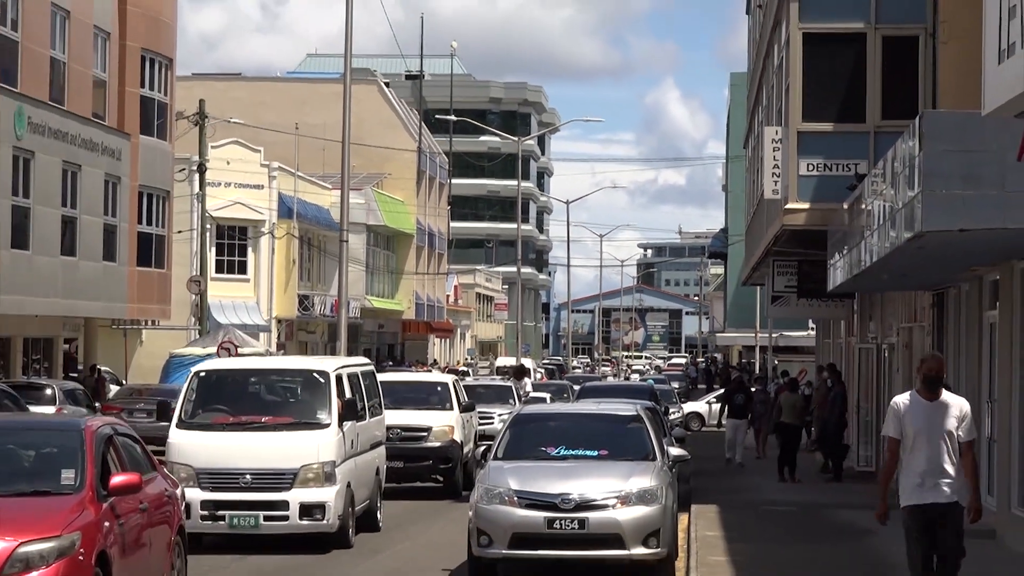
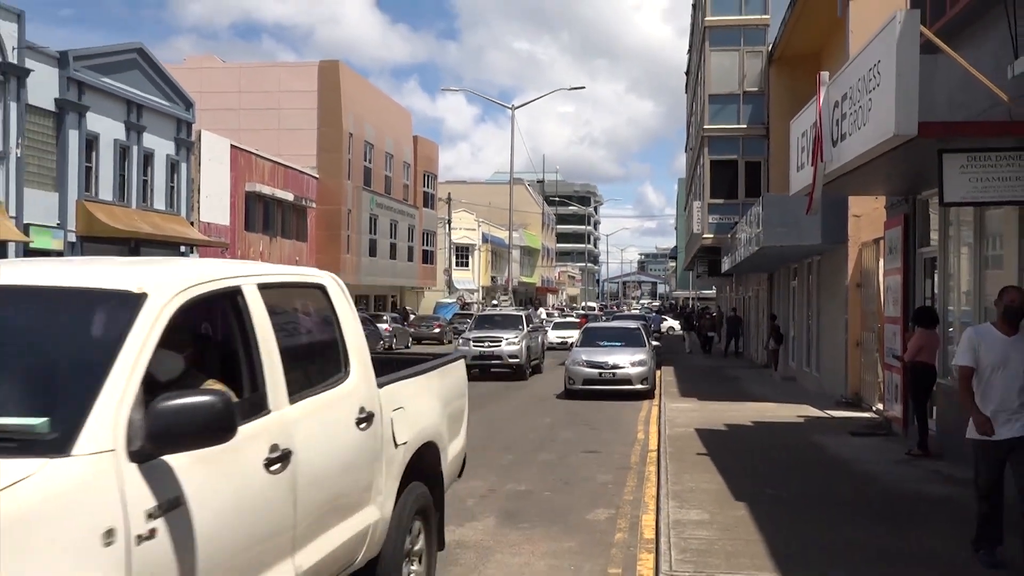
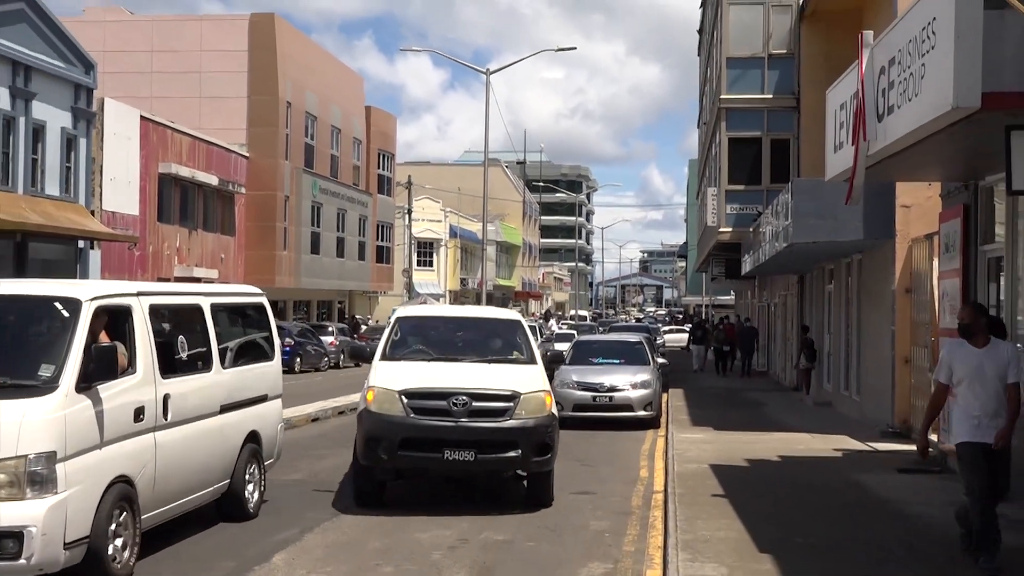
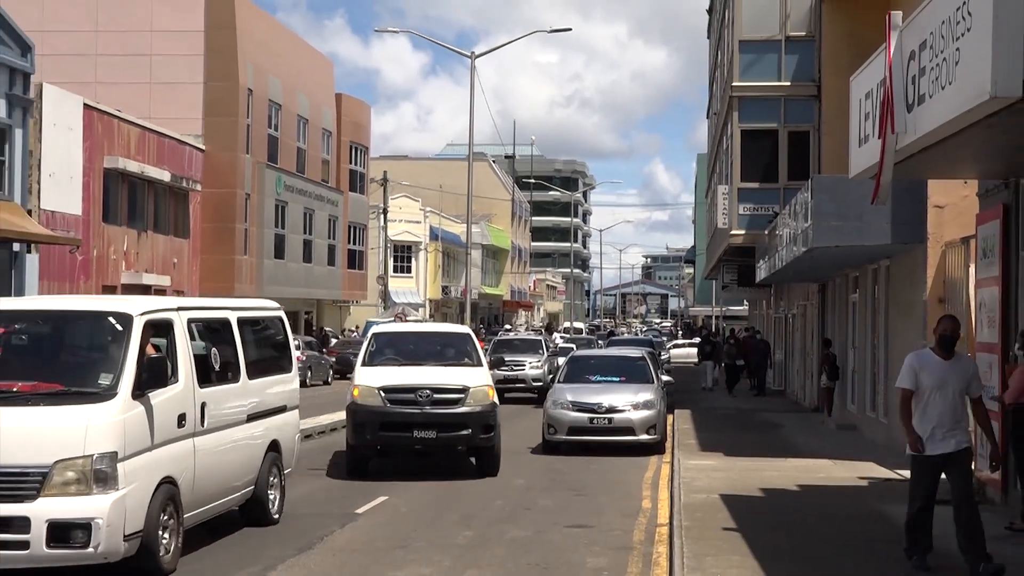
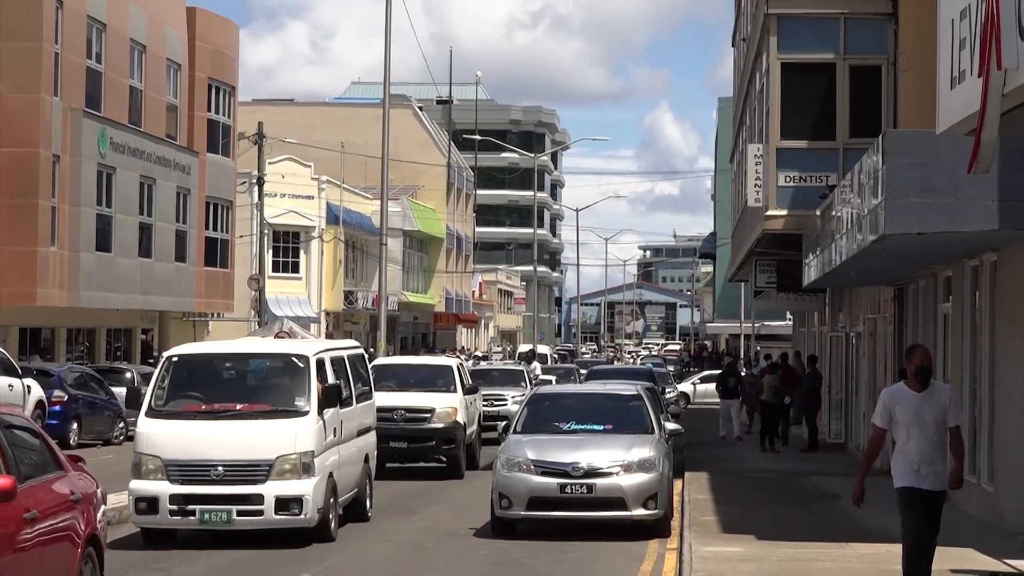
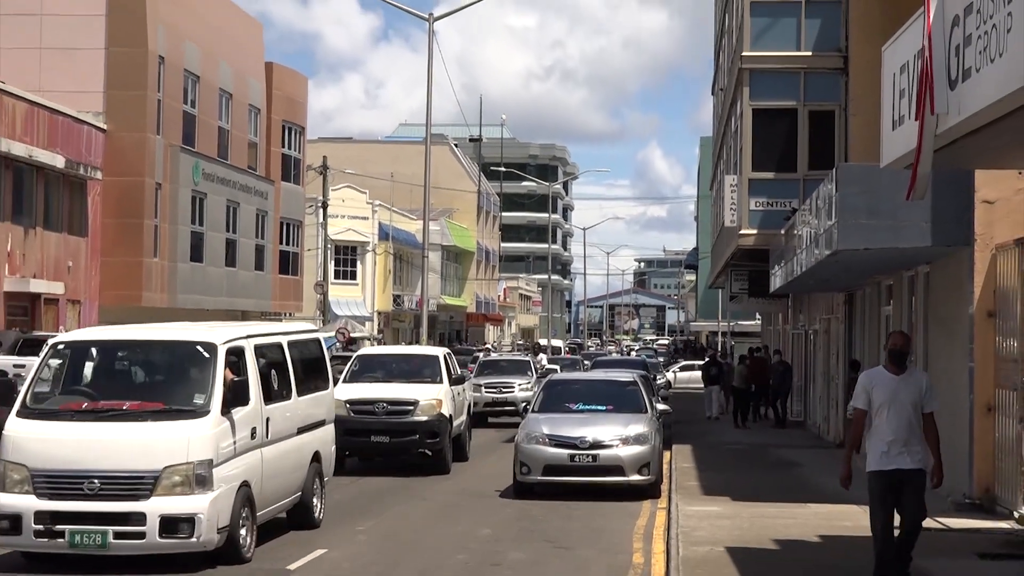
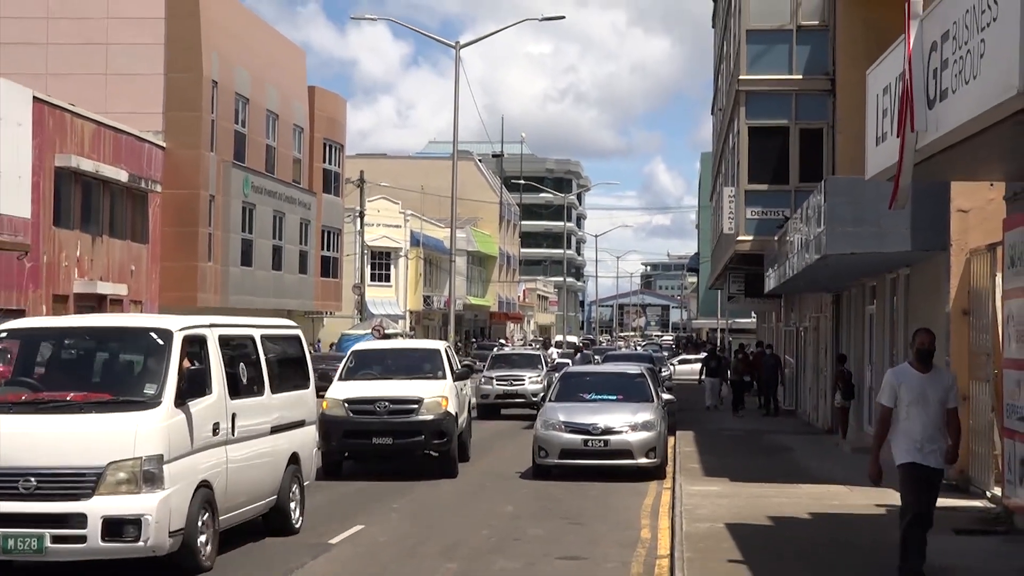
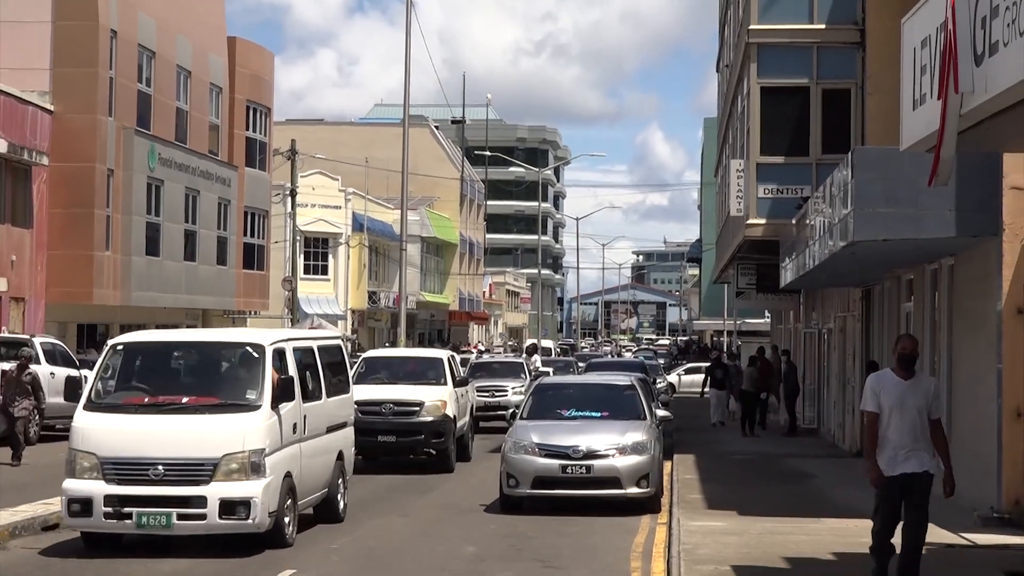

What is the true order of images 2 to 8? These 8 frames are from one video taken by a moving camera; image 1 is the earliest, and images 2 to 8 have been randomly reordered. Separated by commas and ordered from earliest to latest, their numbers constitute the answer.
5, 8, 6, 7, 4, 3, 2
